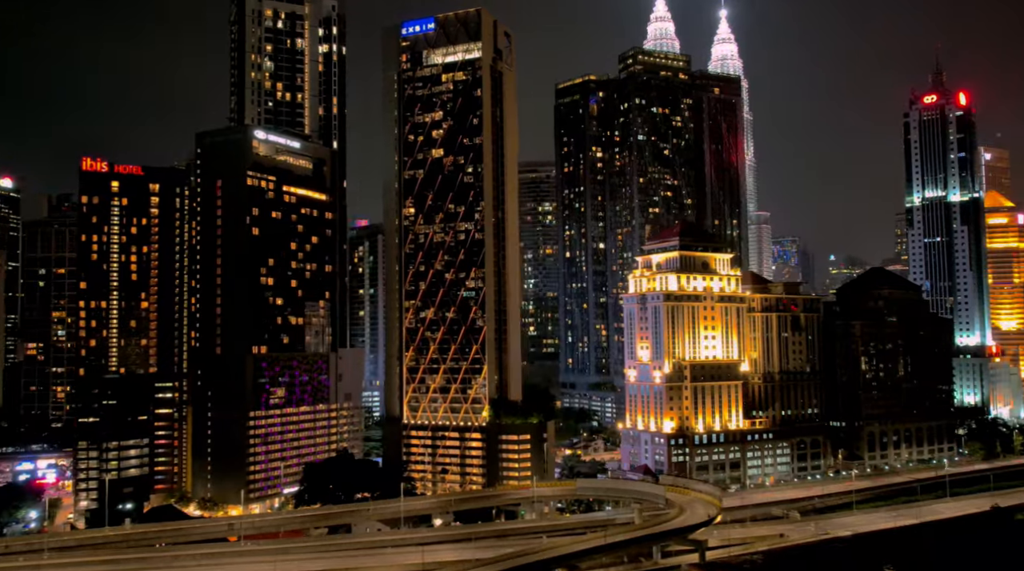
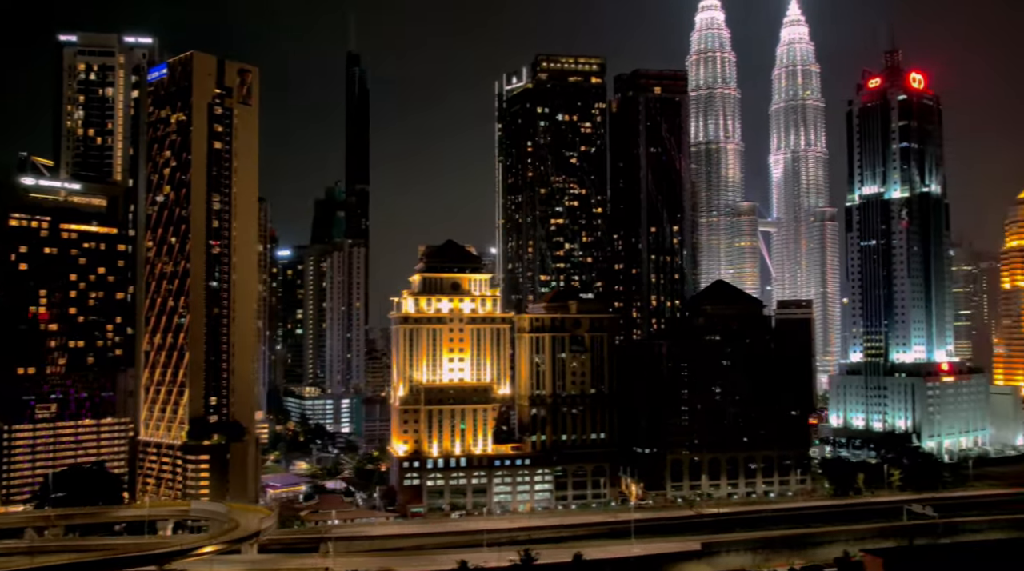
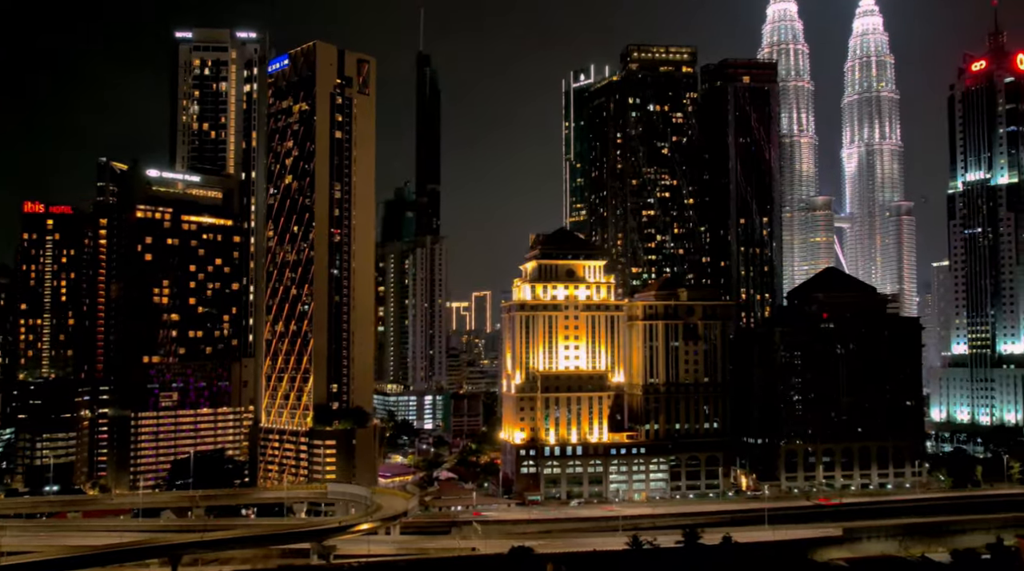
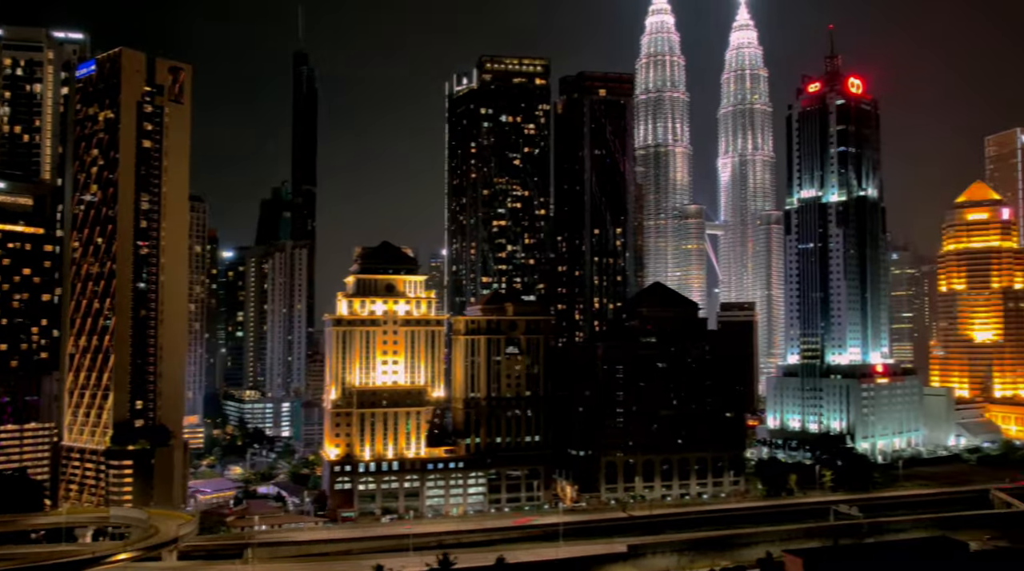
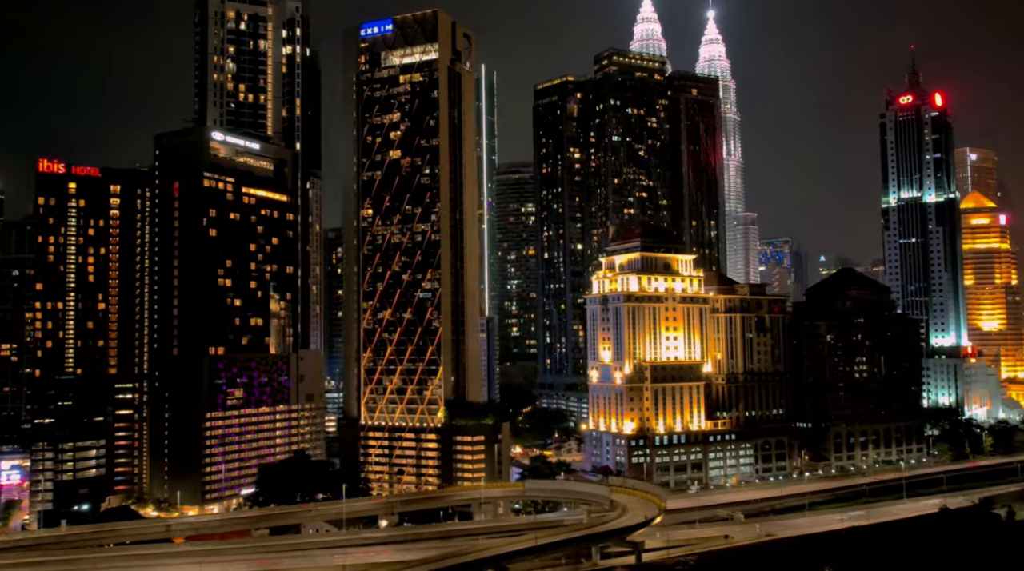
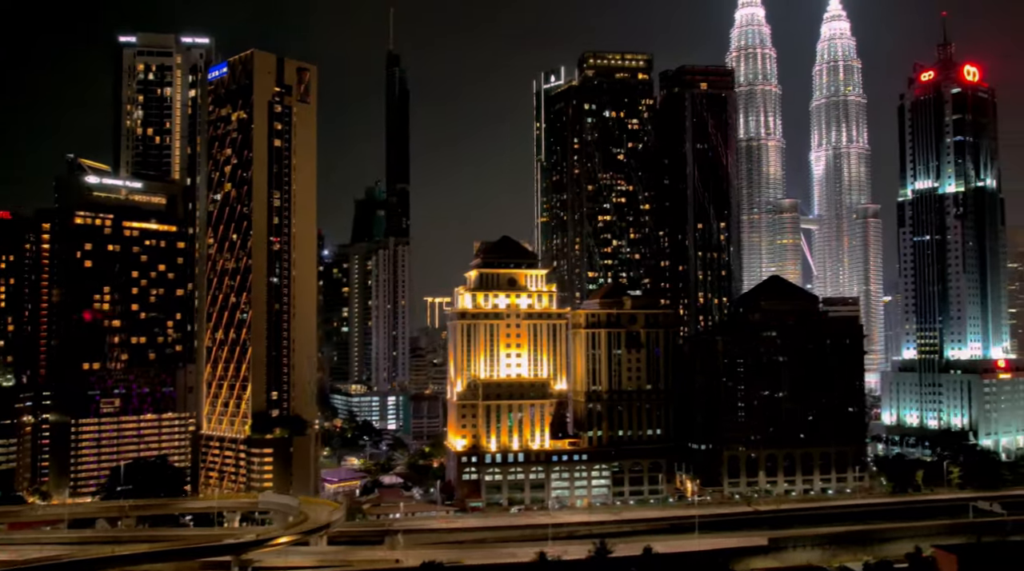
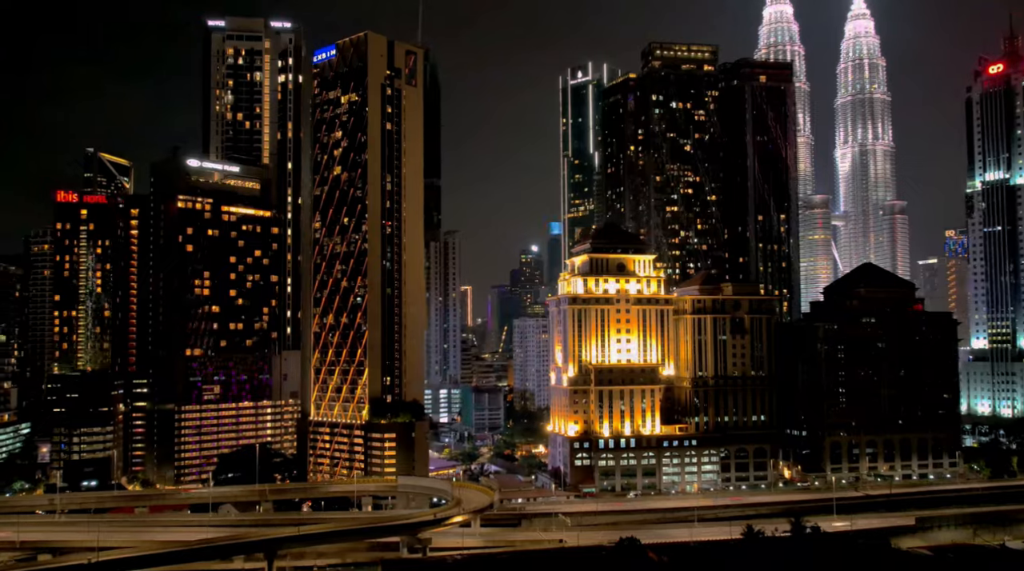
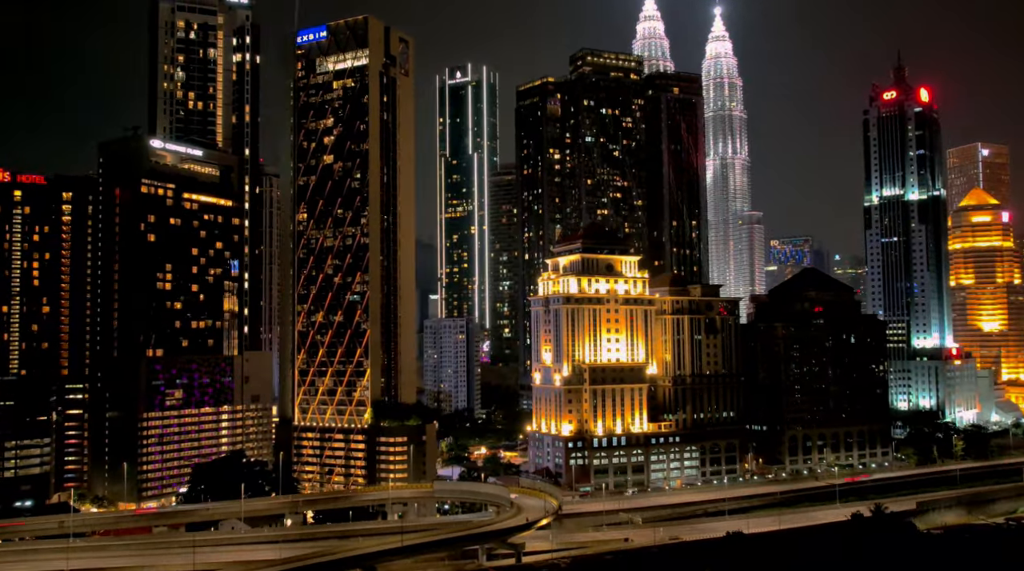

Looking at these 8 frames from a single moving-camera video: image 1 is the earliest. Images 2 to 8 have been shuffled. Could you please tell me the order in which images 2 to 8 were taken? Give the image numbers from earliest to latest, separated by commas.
5, 8, 7, 3, 6, 2, 4
